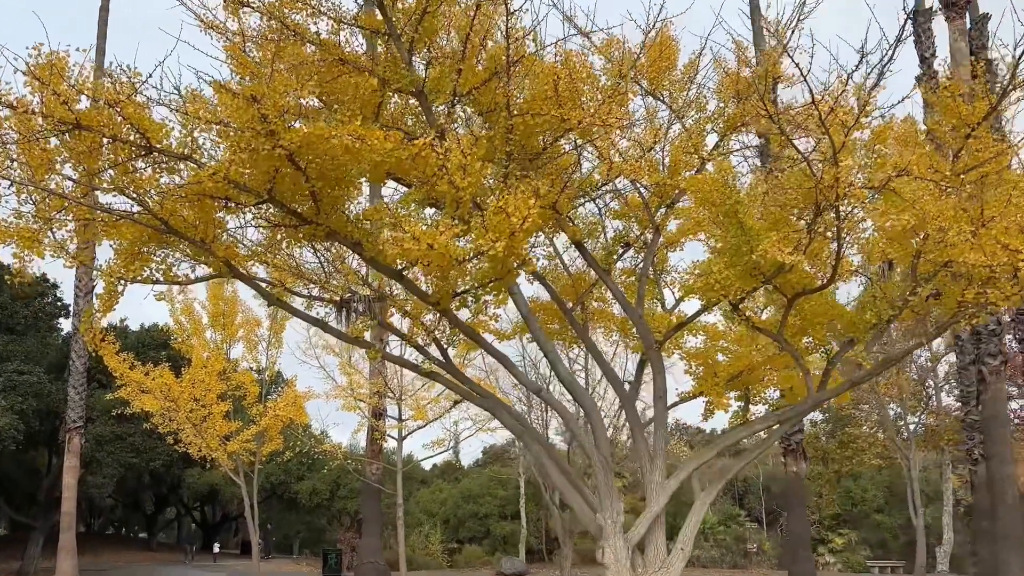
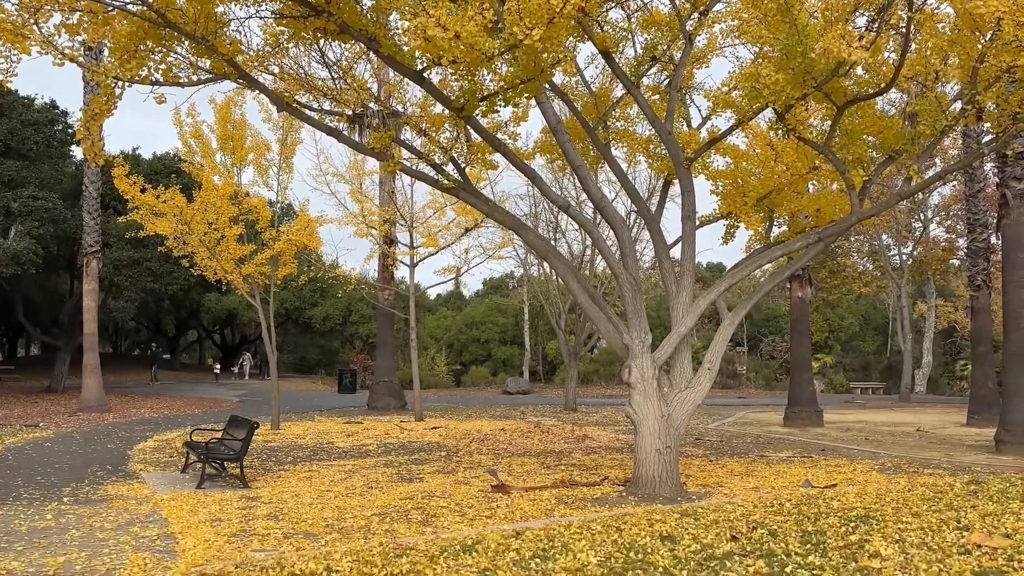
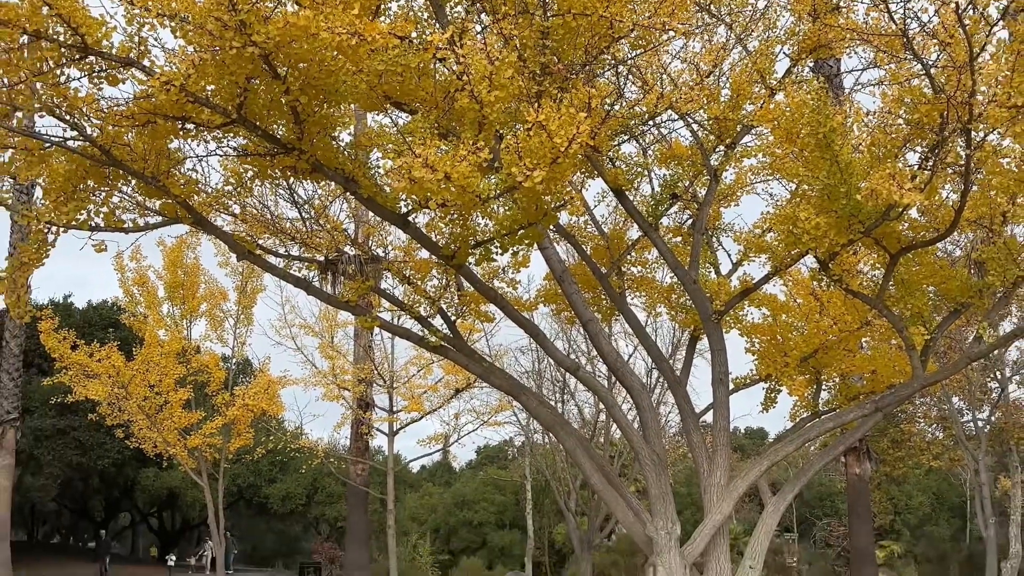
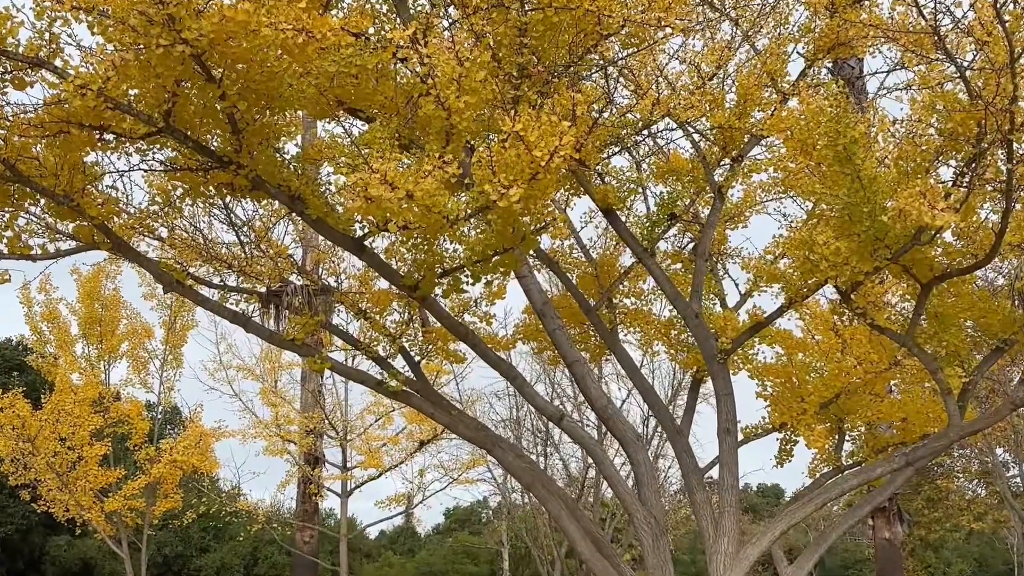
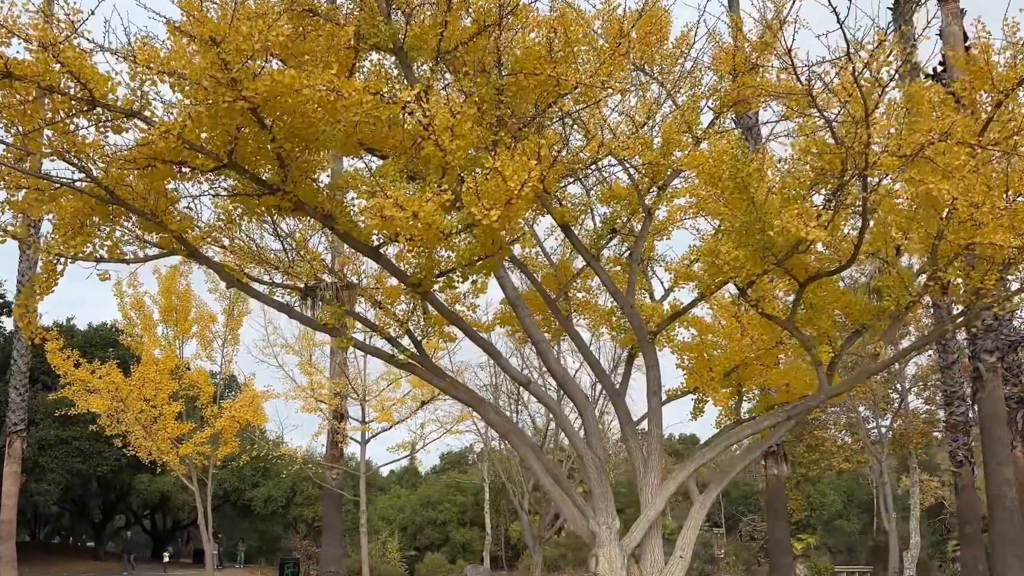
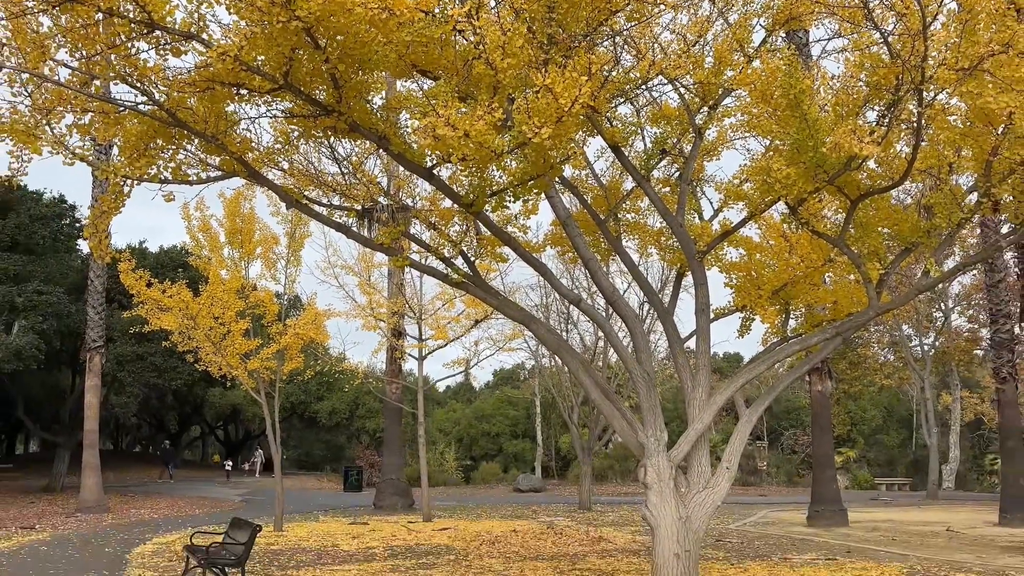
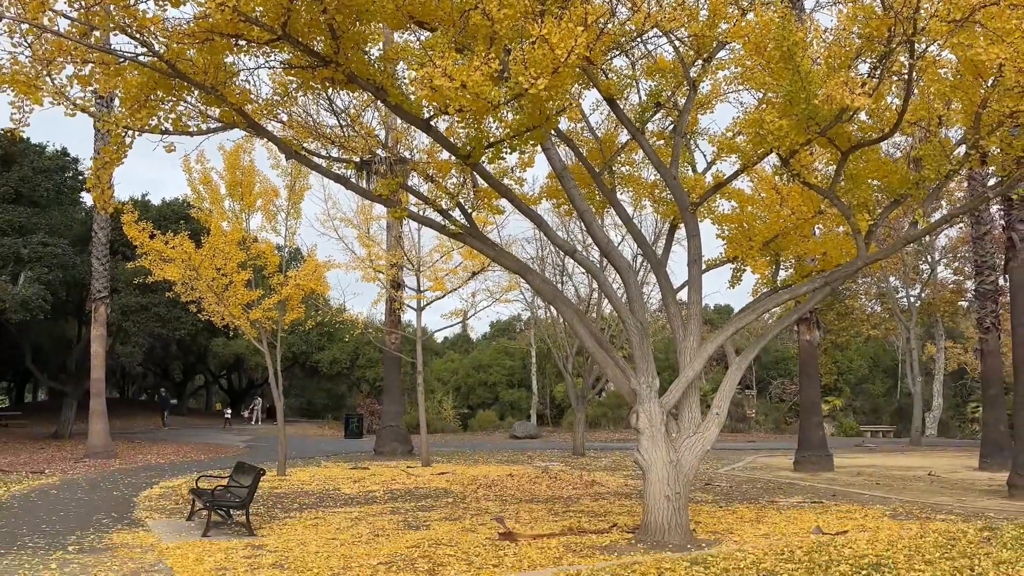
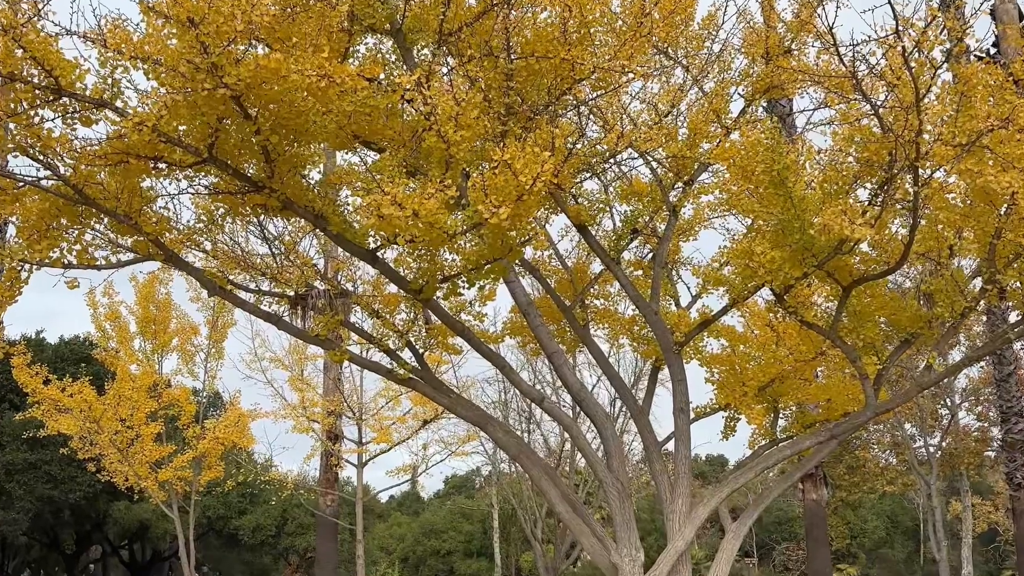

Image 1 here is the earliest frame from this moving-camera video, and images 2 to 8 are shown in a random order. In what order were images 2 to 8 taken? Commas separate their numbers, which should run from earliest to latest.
5, 8, 4, 3, 6, 7, 2
